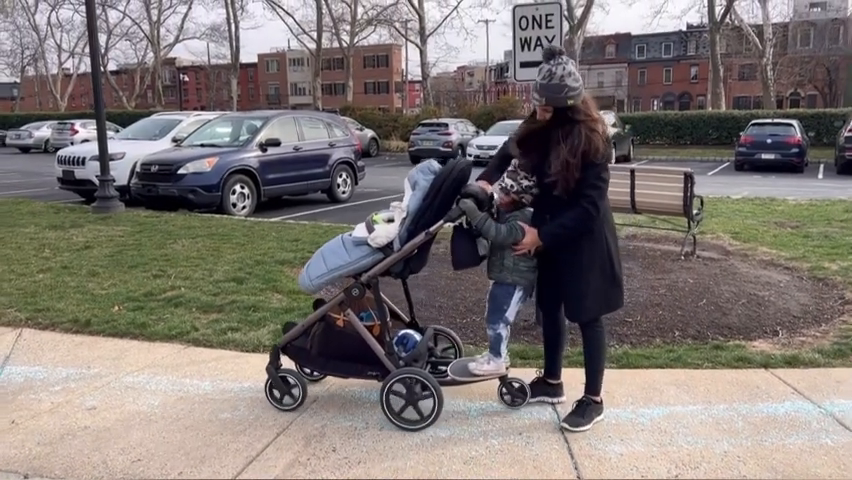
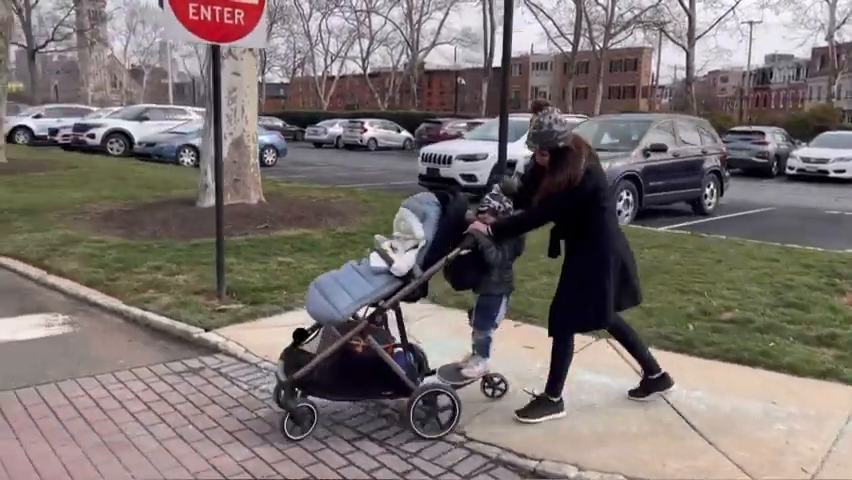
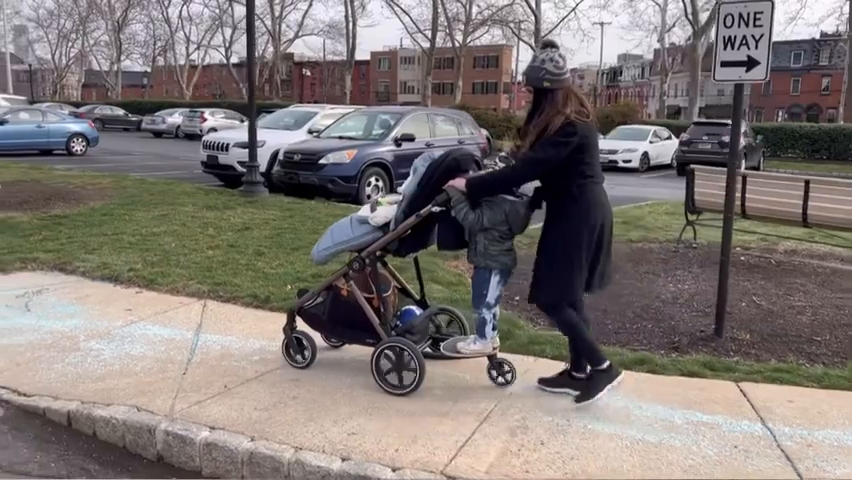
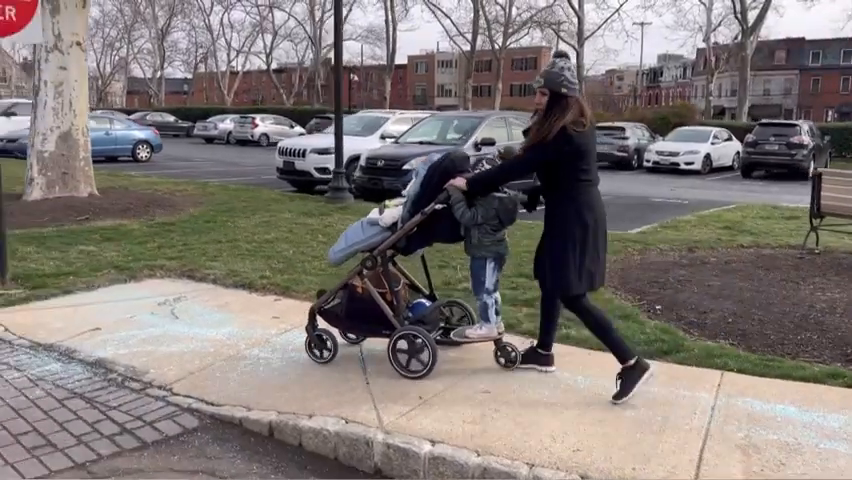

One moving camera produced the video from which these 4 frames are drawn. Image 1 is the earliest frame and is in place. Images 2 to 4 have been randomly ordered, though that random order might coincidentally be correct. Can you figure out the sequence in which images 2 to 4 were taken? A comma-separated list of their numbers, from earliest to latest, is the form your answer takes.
3, 4, 2
